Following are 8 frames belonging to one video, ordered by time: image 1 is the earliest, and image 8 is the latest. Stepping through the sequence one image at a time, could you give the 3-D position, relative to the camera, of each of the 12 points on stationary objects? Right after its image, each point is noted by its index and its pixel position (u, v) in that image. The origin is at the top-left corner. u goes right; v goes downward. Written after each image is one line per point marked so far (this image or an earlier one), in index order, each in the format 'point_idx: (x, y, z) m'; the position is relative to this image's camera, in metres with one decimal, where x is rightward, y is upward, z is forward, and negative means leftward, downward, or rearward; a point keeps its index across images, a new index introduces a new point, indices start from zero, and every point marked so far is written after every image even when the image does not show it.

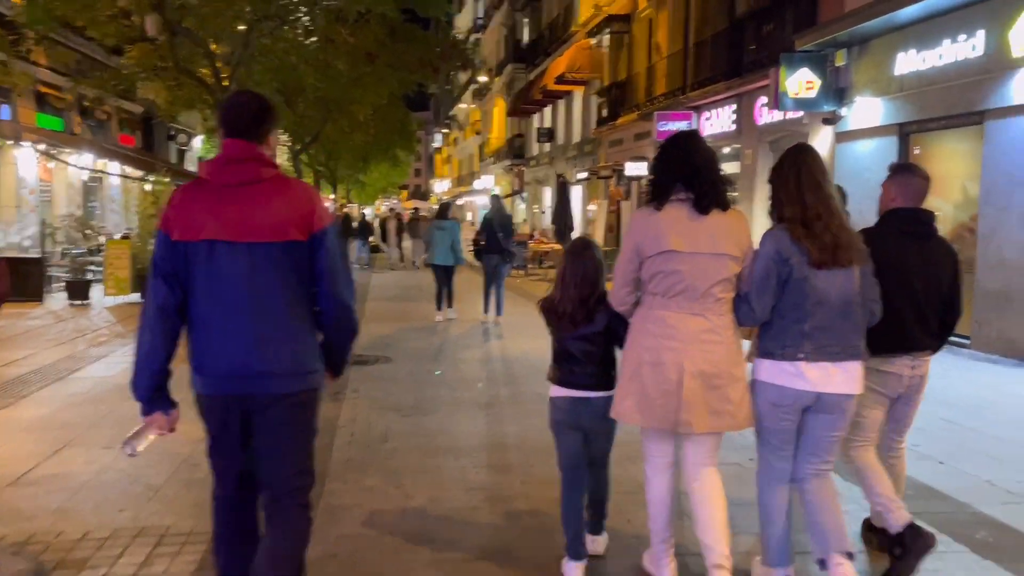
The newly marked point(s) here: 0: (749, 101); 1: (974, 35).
0: (+4.6, +3.6, +15.8) m
1: (+5.3, +2.9, +9.5) m
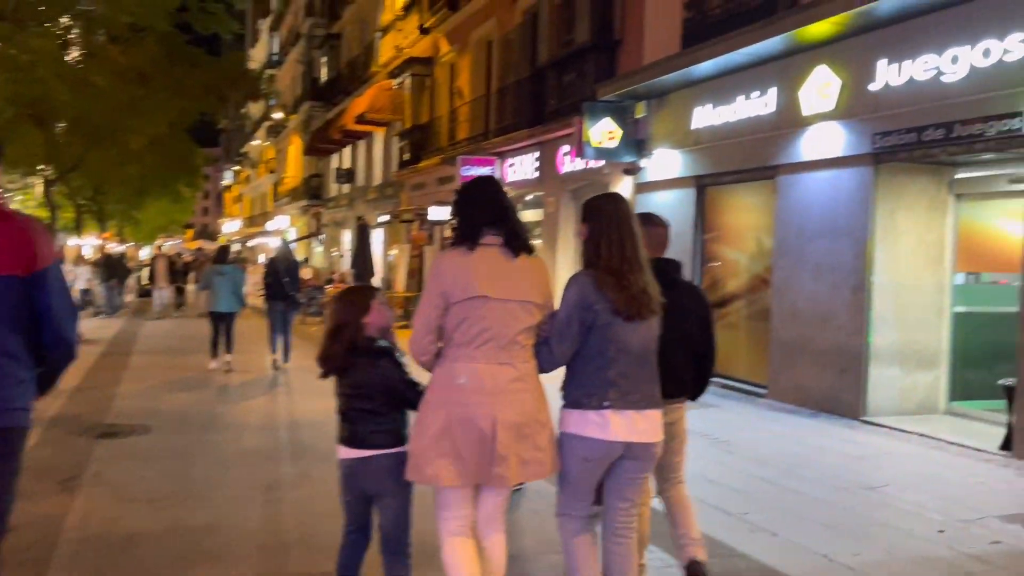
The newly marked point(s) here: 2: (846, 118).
0: (+0.8, +2.7, +16.0) m
1: (+3.1, +2.4, +10.0) m
2: (+3.5, +1.8, +8.9) m
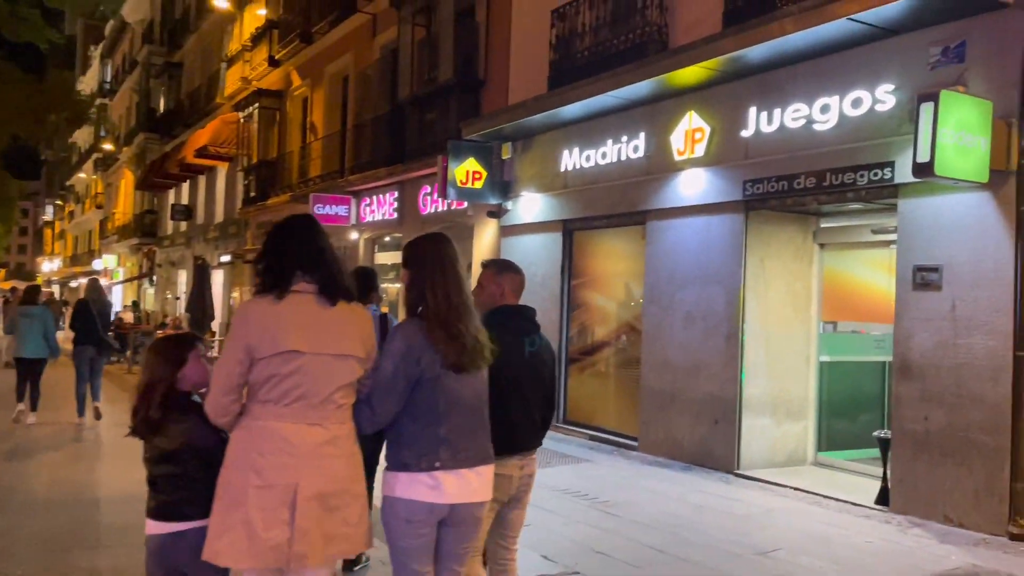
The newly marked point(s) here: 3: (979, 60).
0: (-1.8, +1.8, +15.3) m
1: (+1.5, +1.8, +9.8) m
2: (+2.1, +1.3, +8.8) m
3: (+3.6, +1.7, +6.3) m
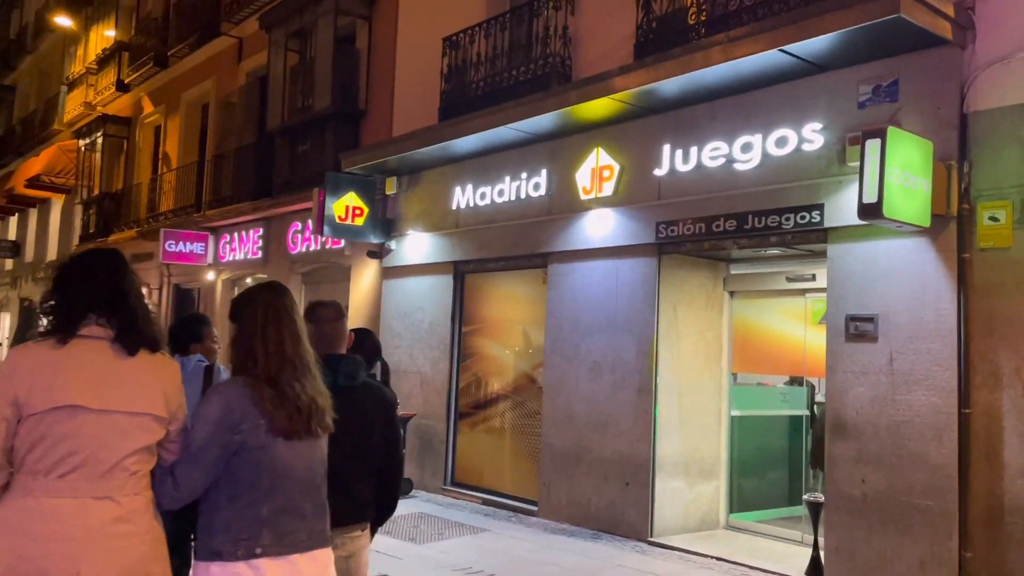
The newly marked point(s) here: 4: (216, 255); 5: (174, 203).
0: (-3.9, +1.0, +14.0) m
1: (+0.3, +1.3, +9.2) m
2: (+1.1, +0.8, +8.2) m
3: (+2.9, +1.4, +6.0) m
4: (-5.7, +0.6, +15.9) m
5: (-7.1, +1.8, +17.5) m
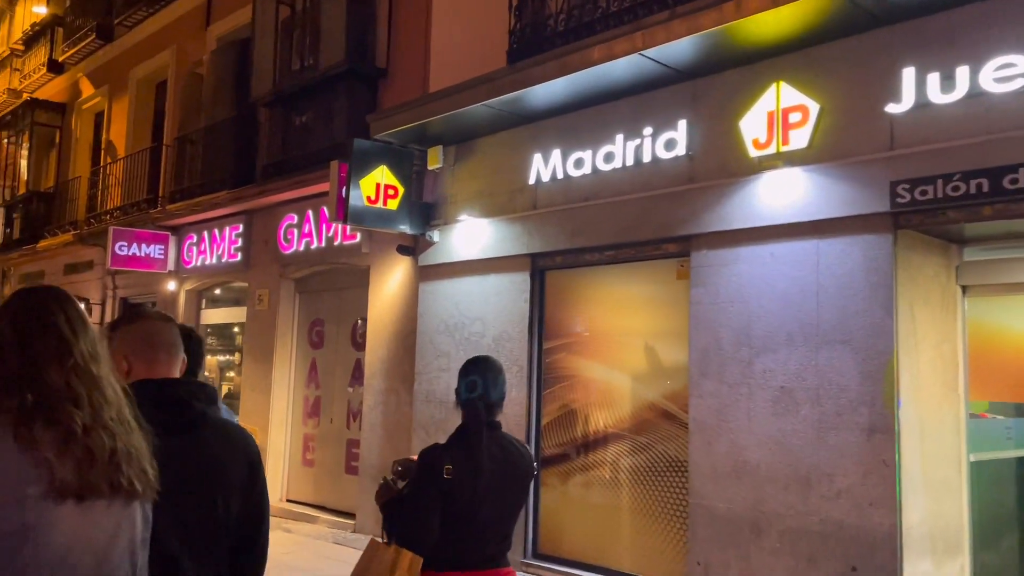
0: (-3.3, +0.9, +11.1) m
1: (+1.2, +1.3, +6.6) m
2: (+2.1, +0.9, +5.7) m
3: (+4.1, +1.5, +3.7) m
4: (-5.2, +0.4, +12.8) m
5: (-6.8, +1.5, +14.4) m
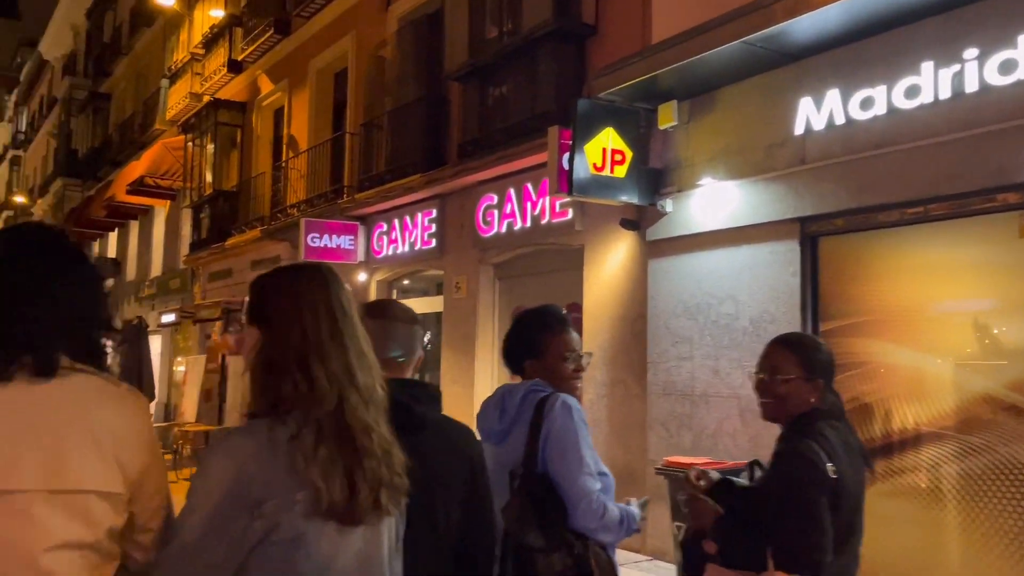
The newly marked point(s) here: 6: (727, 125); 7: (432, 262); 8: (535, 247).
0: (-0.6, +1.1, +10.4) m
1: (+3.1, +1.5, +5.2) m
2: (+3.8, +1.1, +4.2) m
3: (+5.4, +1.8, +1.9) m
4: (-2.2, +0.6, +12.4) m
5: (-3.5, +1.6, +14.2) m
6: (+1.8, +1.4, +7.1) m
7: (-1.1, +0.3, +11.0) m
8: (+0.3, +0.5, +9.3) m
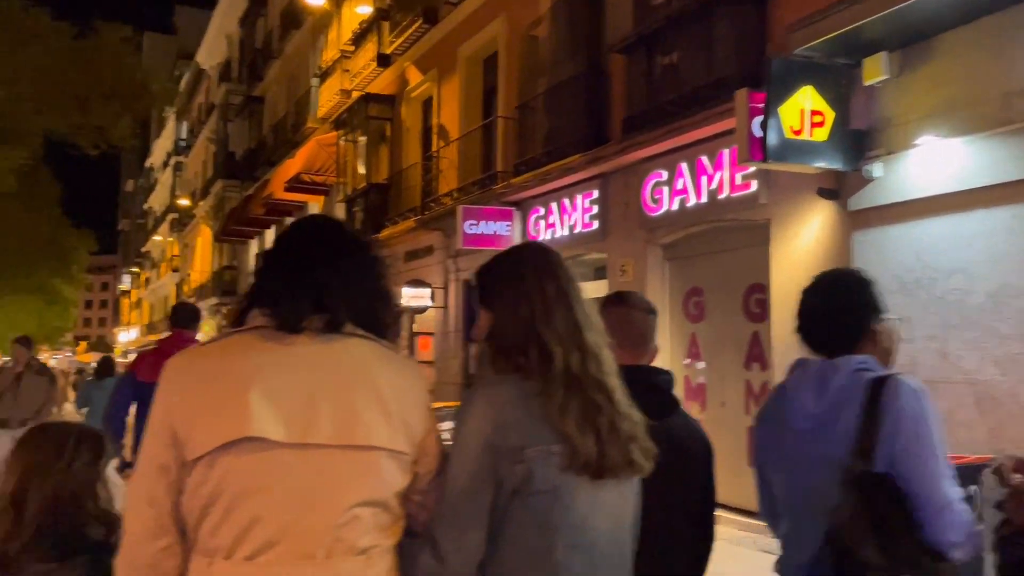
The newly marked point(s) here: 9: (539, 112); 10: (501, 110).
0: (+1.4, +1.3, +9.9) m
1: (+4.2, +1.7, +4.2) m
2: (+4.8, +1.3, +3.0) m
3: (+6.0, +2.0, +0.5) m
4: (+0.2, +0.8, +12.2) m
5: (-0.9, +1.8, +14.1) m
6: (+3.3, +1.6, +6.3) m
7: (+1.1, +0.6, +10.6) m
8: (+2.1, +0.7, +8.6) m
9: (+0.4, +2.5, +11.6) m
10: (-0.2, +2.8, +13.0) m
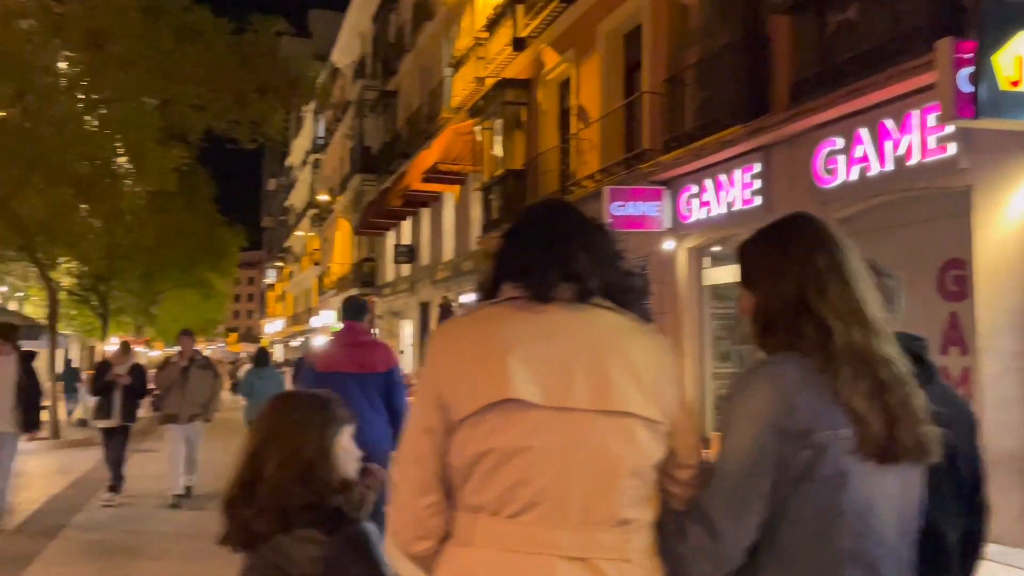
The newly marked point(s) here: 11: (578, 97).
0: (+3.1, +1.5, +9.2) m
1: (+5.1, +1.9, +3.1) m
2: (+5.5, +1.5, +1.9) m
3: (+6.3, +2.2, -0.8) m
4: (+2.3, +1.0, +11.6) m
5: (+1.5, +2.1, +13.7) m
6: (+4.5, +1.8, +5.3) m
7: (+2.9, +0.8, +9.9) m
8: (+3.7, +0.9, +7.8) m
9: (+2.4, +2.7, +11.0) m
10: (+2.0, +3.1, +12.4) m
11: (+1.2, +3.5, +15.1) m
